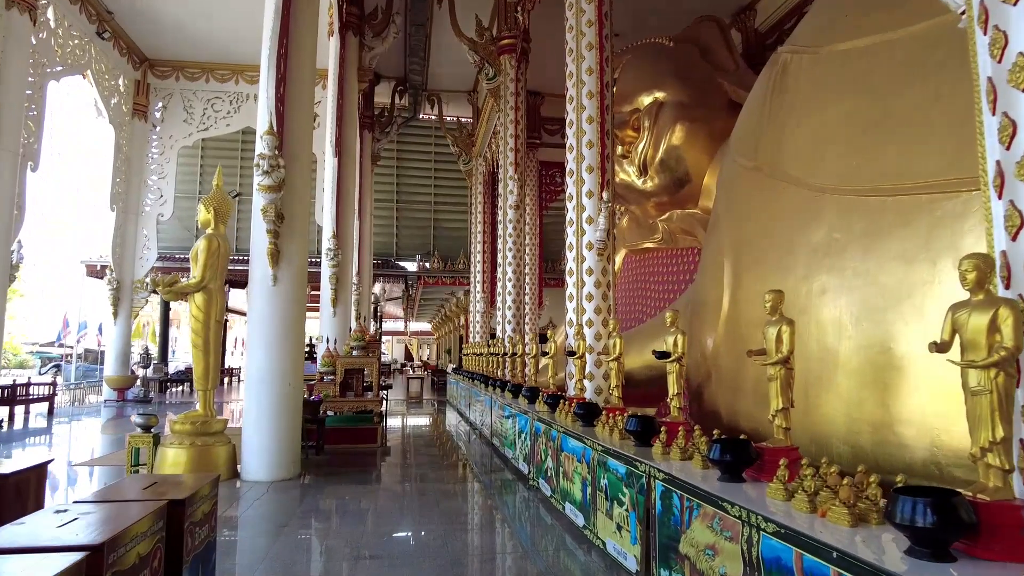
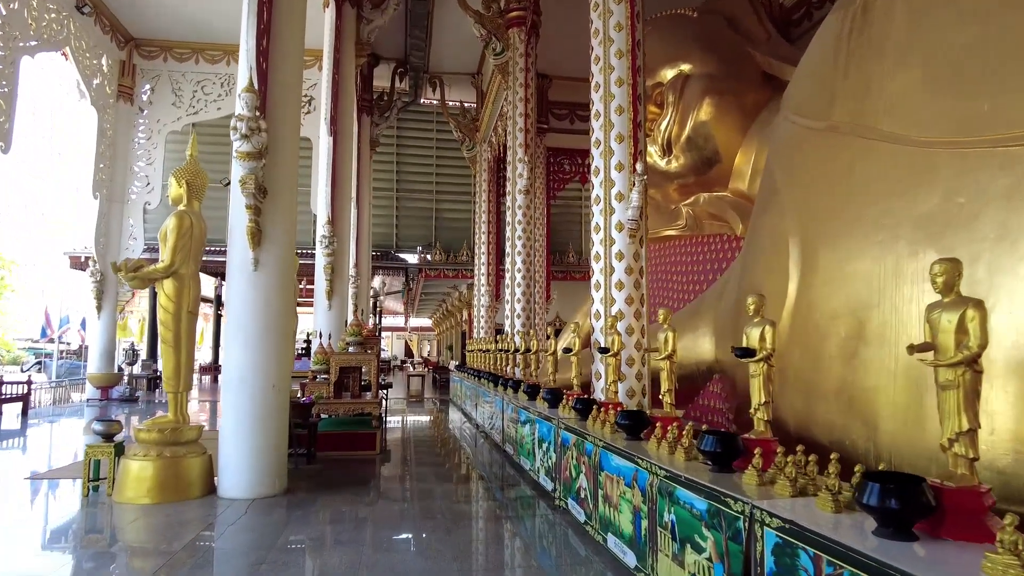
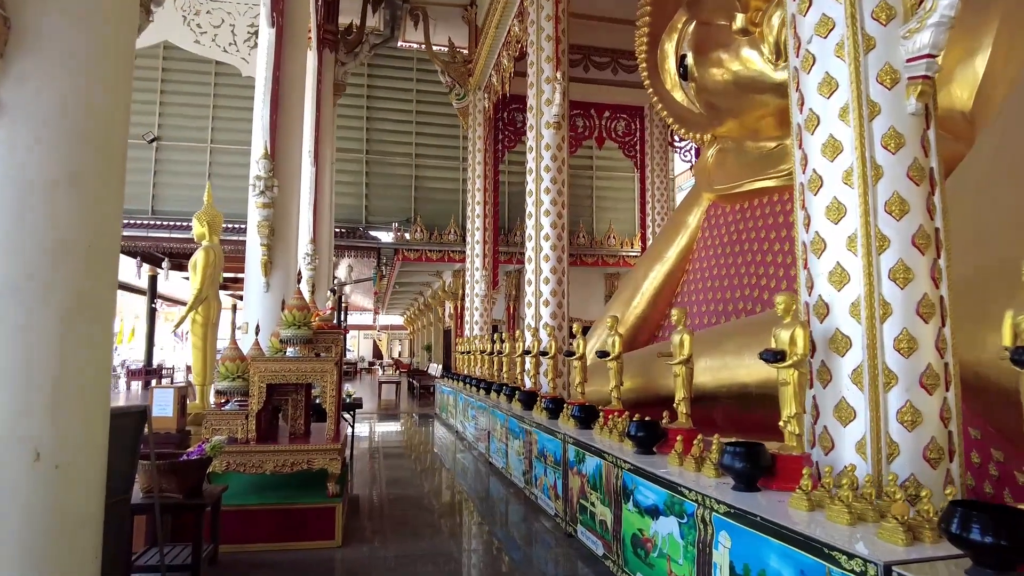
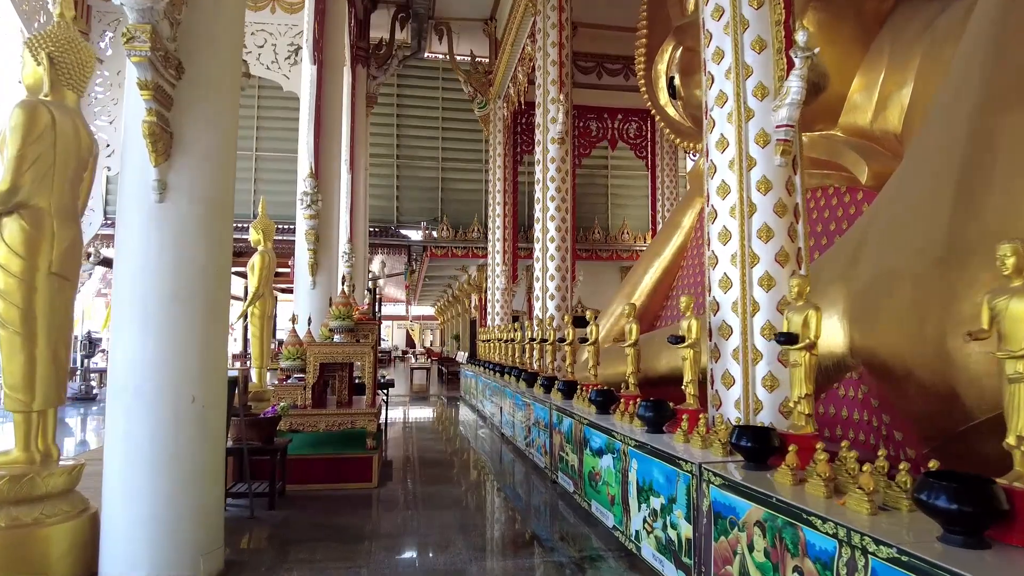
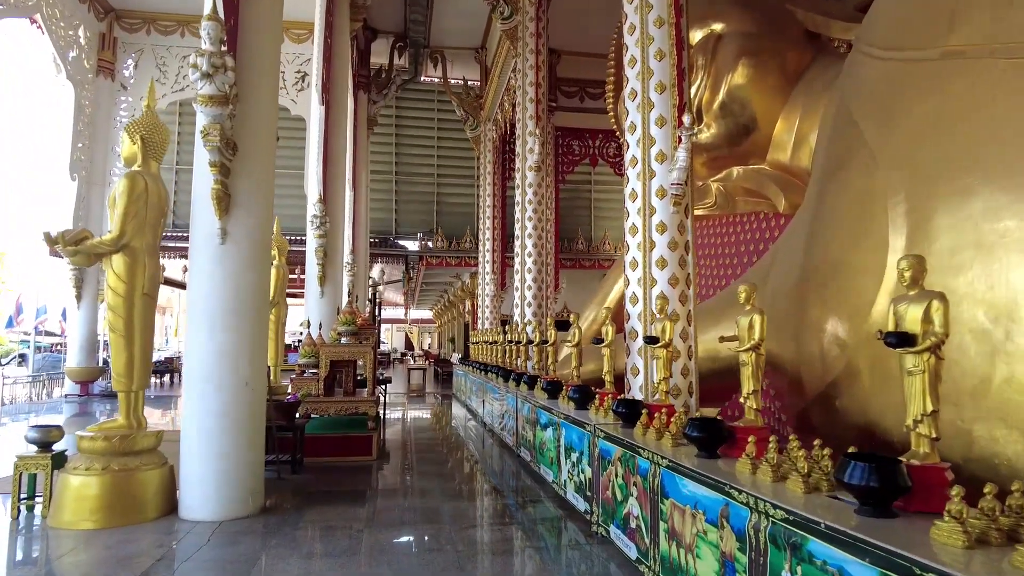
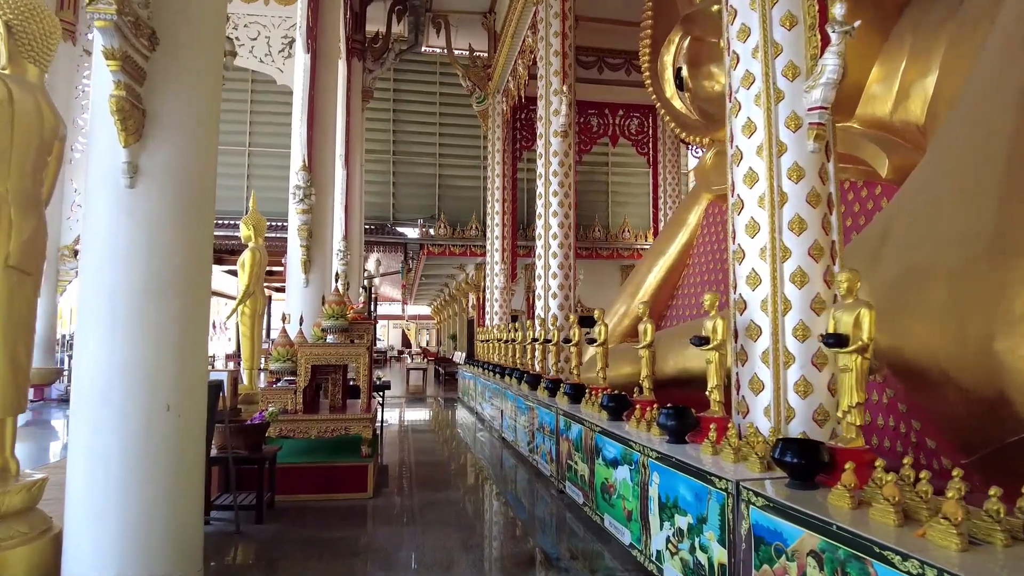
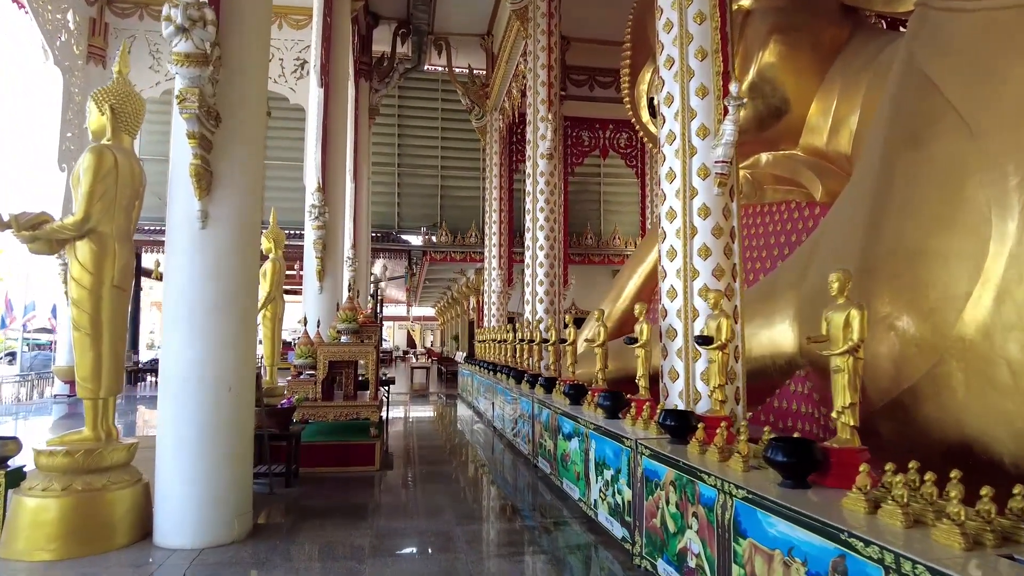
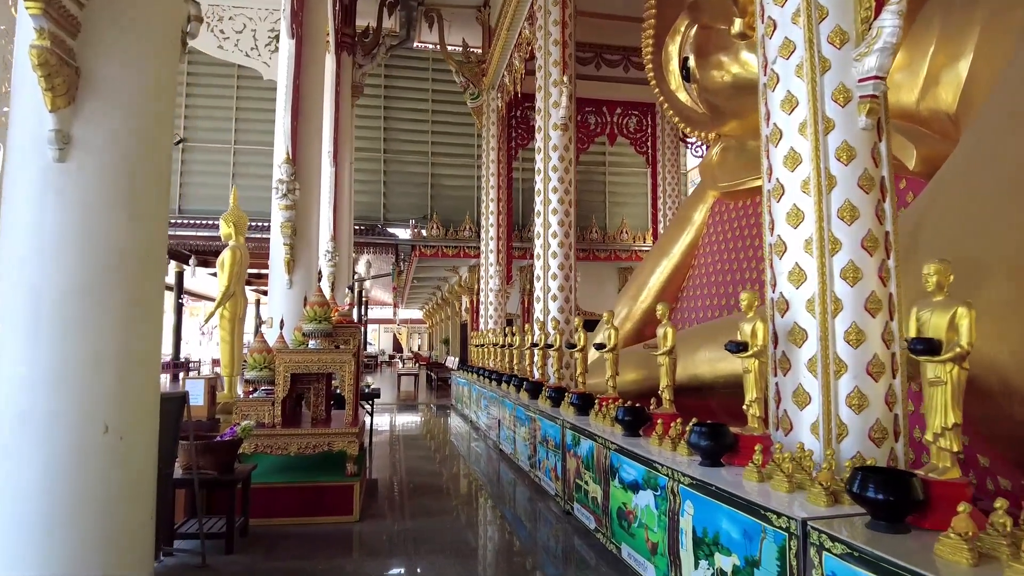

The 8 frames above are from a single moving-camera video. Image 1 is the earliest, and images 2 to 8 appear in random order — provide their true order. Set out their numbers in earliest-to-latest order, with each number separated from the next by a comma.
2, 5, 7, 4, 6, 8, 3
